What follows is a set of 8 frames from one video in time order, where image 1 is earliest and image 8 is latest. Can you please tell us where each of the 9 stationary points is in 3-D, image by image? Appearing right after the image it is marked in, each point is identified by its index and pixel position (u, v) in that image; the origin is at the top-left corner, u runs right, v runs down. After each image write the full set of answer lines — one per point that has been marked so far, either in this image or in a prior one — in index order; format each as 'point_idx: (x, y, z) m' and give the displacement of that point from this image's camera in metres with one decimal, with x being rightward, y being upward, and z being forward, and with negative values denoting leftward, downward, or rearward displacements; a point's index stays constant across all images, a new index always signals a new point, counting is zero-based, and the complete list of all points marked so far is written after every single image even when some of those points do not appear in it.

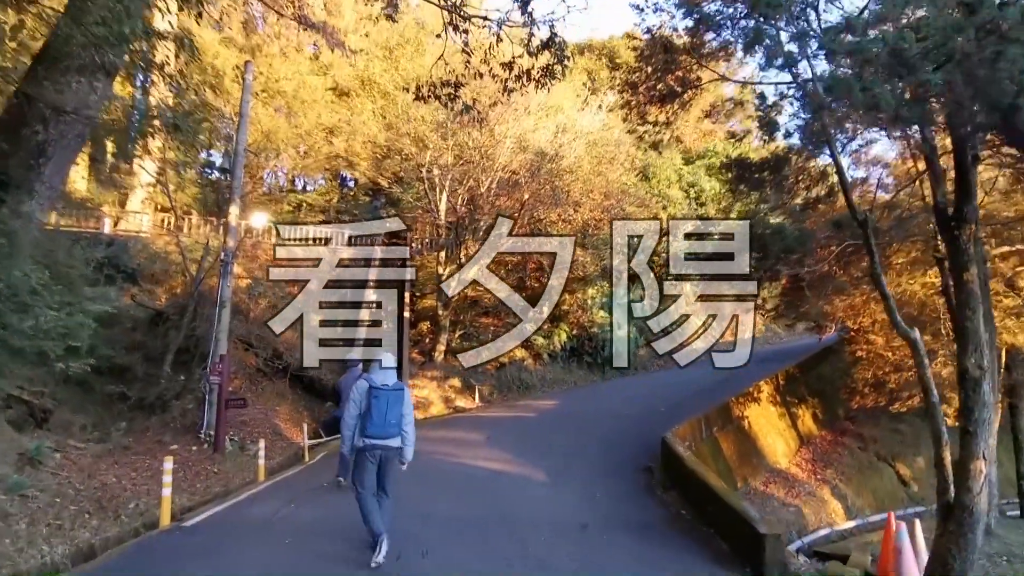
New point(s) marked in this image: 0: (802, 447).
0: (+8.2, -4.4, +15.2) m
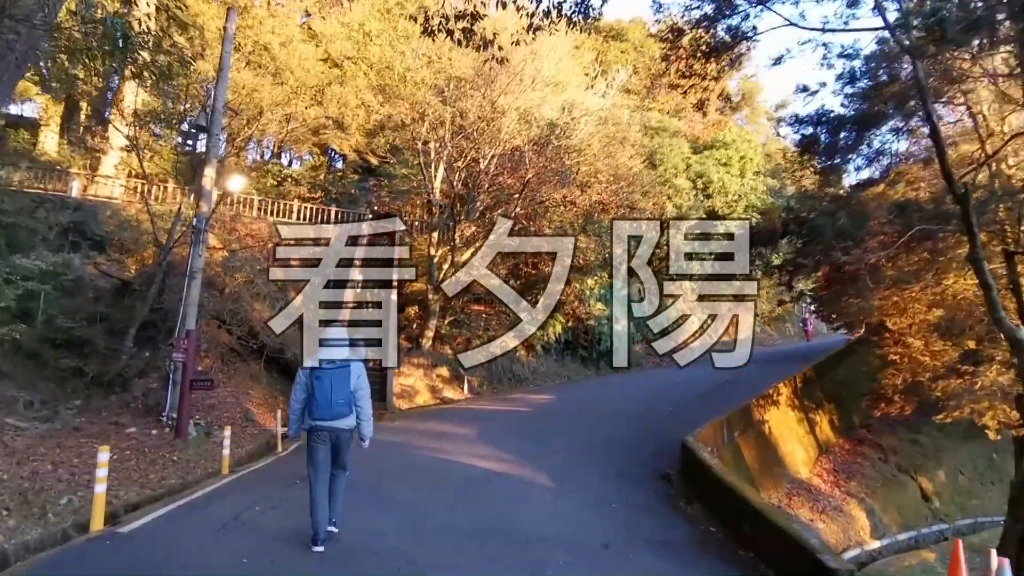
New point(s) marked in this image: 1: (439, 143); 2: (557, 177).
0: (+8.1, -4.3, +14.1) m
1: (-2.6, +5.1, +19.6) m
2: (+1.7, +4.1, +19.7) m
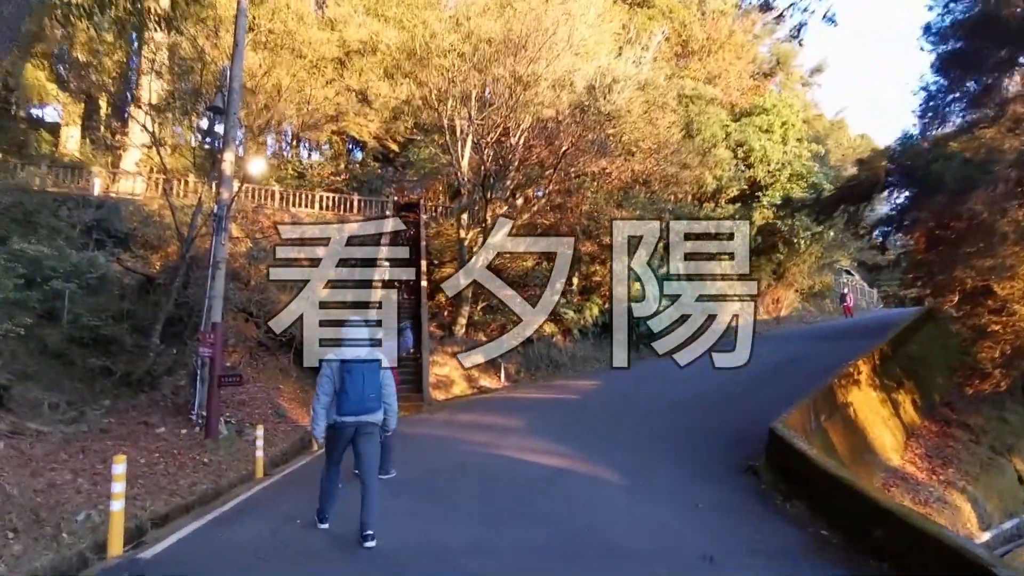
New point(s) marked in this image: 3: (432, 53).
0: (+9.3, -3.5, +12.8) m
1: (-1.5, +5.7, +18.4) m
2: (+2.9, +4.7, +18.4) m
3: (-2.5, +7.4, +17.8) m
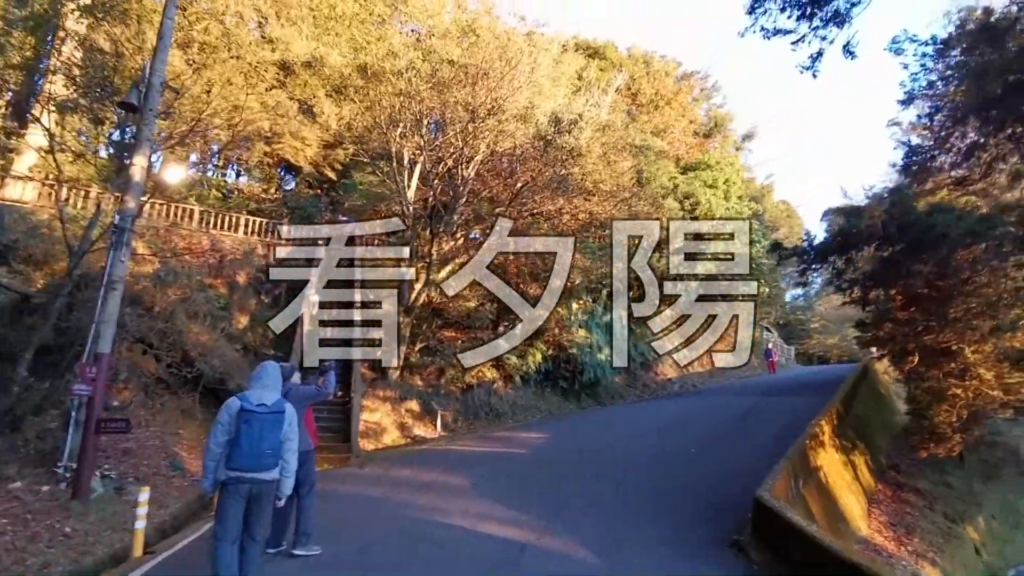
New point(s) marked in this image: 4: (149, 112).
0: (+8.0, -4.8, +12.3) m
1: (-2.9, +4.5, +17.3) m
2: (+1.3, +3.3, +17.8) m
3: (-3.8, +6.3, +16.7) m
4: (-7.2, +3.5, +11.0) m
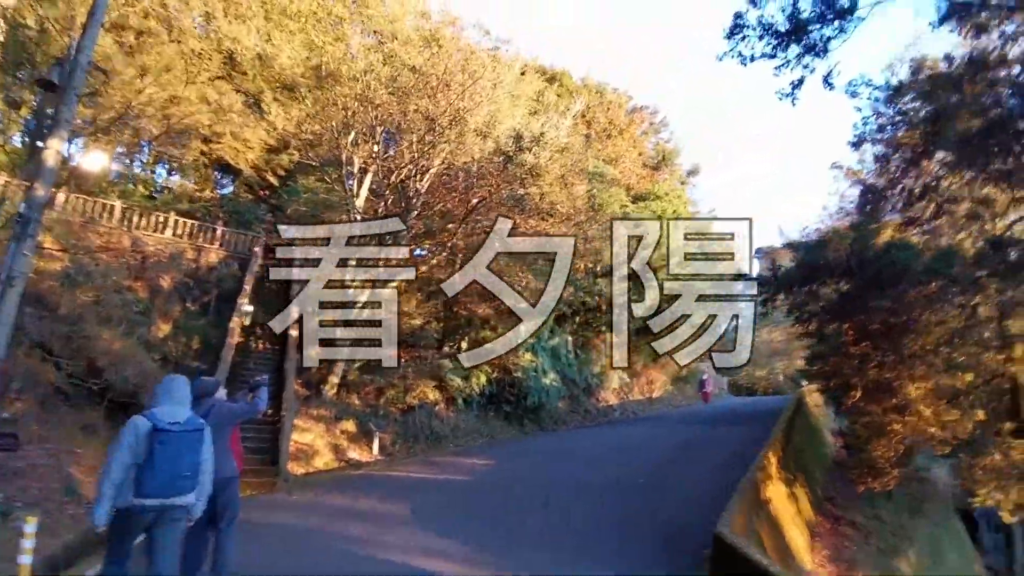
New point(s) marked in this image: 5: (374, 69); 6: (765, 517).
0: (+6.7, -5.6, +12.4) m
1: (-4.2, +4.1, +16.6) m
2: (-0.1, +2.7, +17.5) m
3: (-5.0, +6.0, +16.0) m
4: (-7.9, +3.5, +9.8) m
5: (-3.9, +6.2, +15.7) m
6: (+4.4, -4.0, +9.7) m
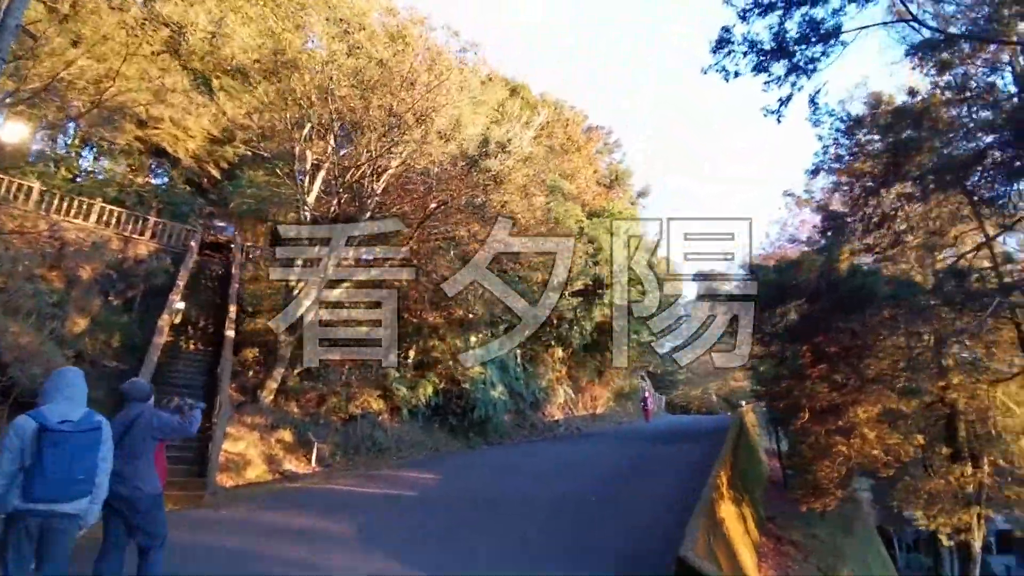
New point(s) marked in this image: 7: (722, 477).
0: (+5.6, -6.1, +12.5) m
1: (-5.3, +4.0, +15.8) m
2: (-1.4, +2.4, +17.1) m
3: (-5.9, +6.0, +15.2) m
4: (-8.3, +3.8, +8.7) m
5: (-4.8, +6.2, +15.0) m
6: (+3.6, -4.3, +9.6) m
7: (+4.6, -4.1, +12.0) m
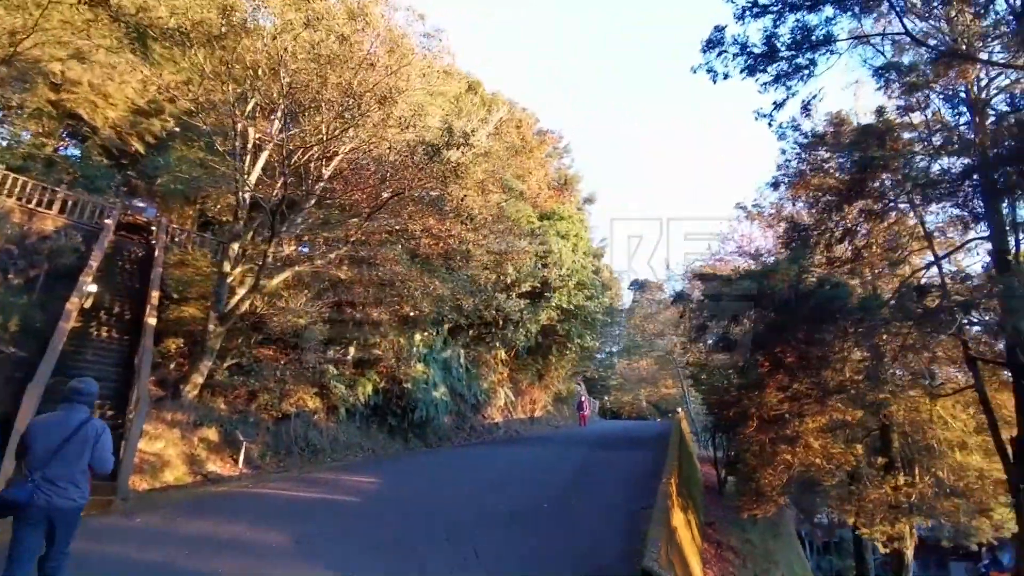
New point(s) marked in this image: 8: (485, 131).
0: (+4.3, -6.3, +12.6) m
1: (-6.4, +4.3, +14.7) m
2: (-2.7, +2.5, +16.4) m
3: (-6.8, +6.3, +14.1) m
4: (-8.5, +4.2, +7.3) m
5: (-5.7, +6.4, +14.0) m
6: (+2.8, -4.4, +9.5) m
7: (+3.5, -4.2, +11.9) m
8: (-1.0, +5.3, +18.7) m
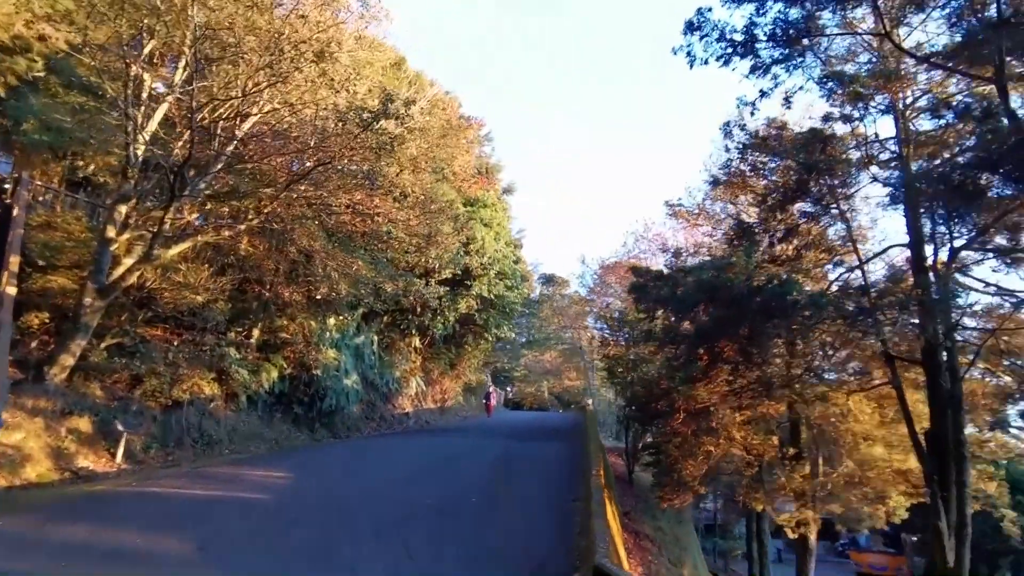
0: (+2.5, -6.1, +12.8) m
1: (-7.8, +5.0, +12.9) m
2: (-4.5, +3.1, +15.2) m
3: (-8.0, +7.0, +12.1) m
4: (-8.7, +4.9, +5.3) m
5: (-6.9, +7.1, +12.3) m
6: (+1.7, -4.3, +9.4) m
7: (+1.9, -4.0, +11.9) m
8: (-3.2, +5.8, +17.7) m
